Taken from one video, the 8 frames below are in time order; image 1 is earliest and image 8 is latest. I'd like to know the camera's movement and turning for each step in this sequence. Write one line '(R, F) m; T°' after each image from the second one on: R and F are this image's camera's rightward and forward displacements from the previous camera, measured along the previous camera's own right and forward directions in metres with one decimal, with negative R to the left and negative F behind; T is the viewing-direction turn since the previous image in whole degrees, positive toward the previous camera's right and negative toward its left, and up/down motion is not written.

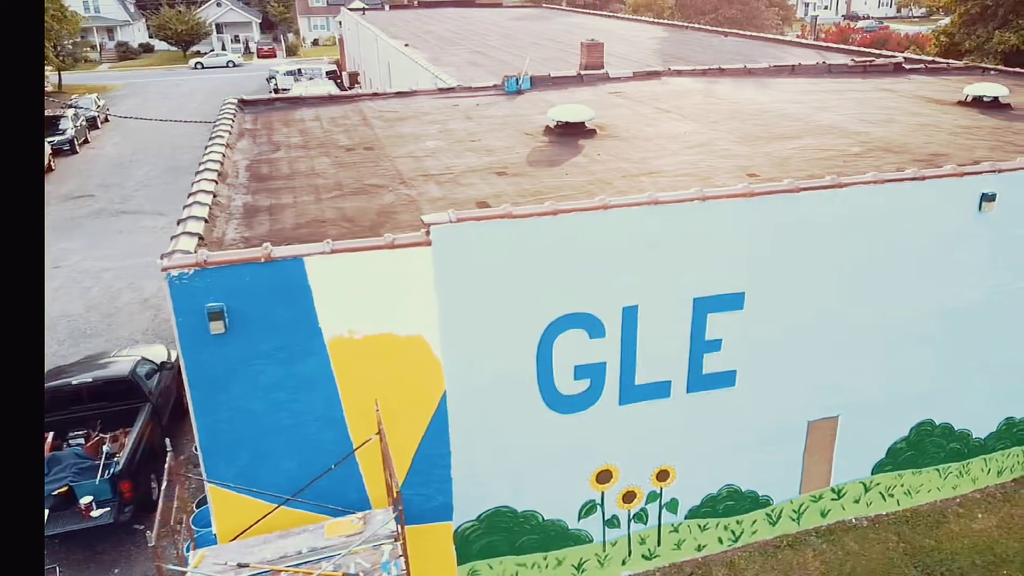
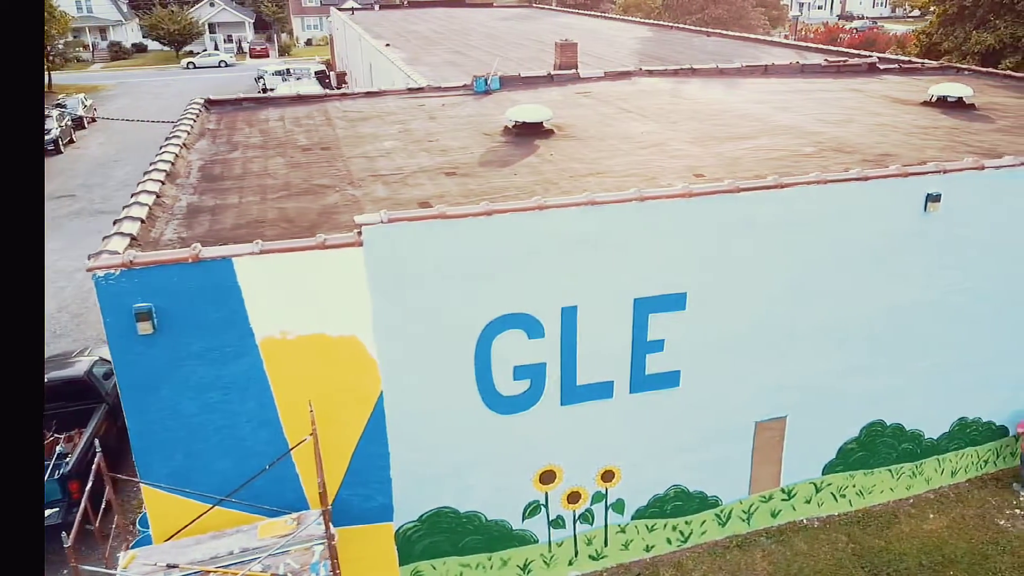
(+0.5, 0.0) m; 0°
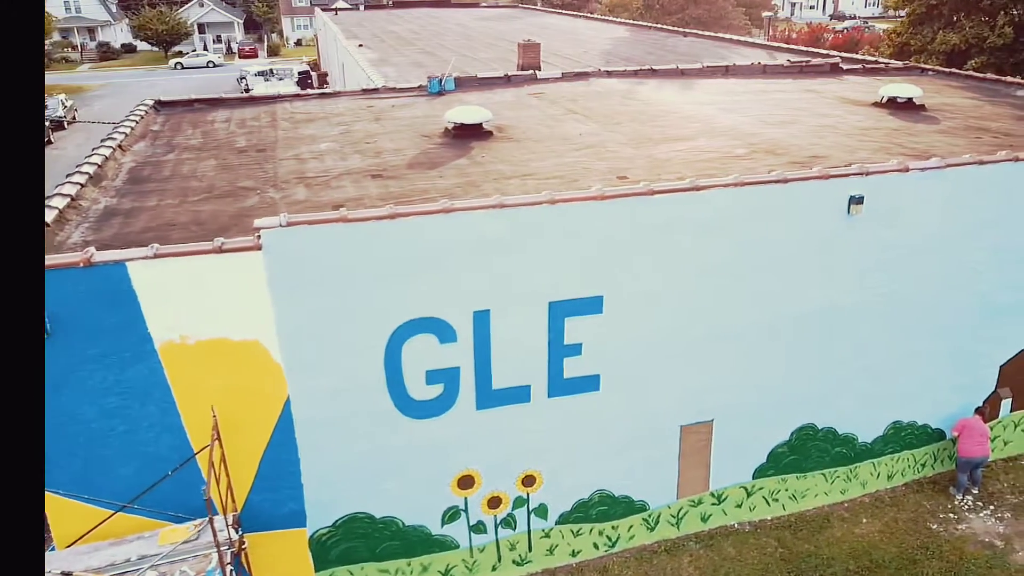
(+0.7, +0.1) m; 0°
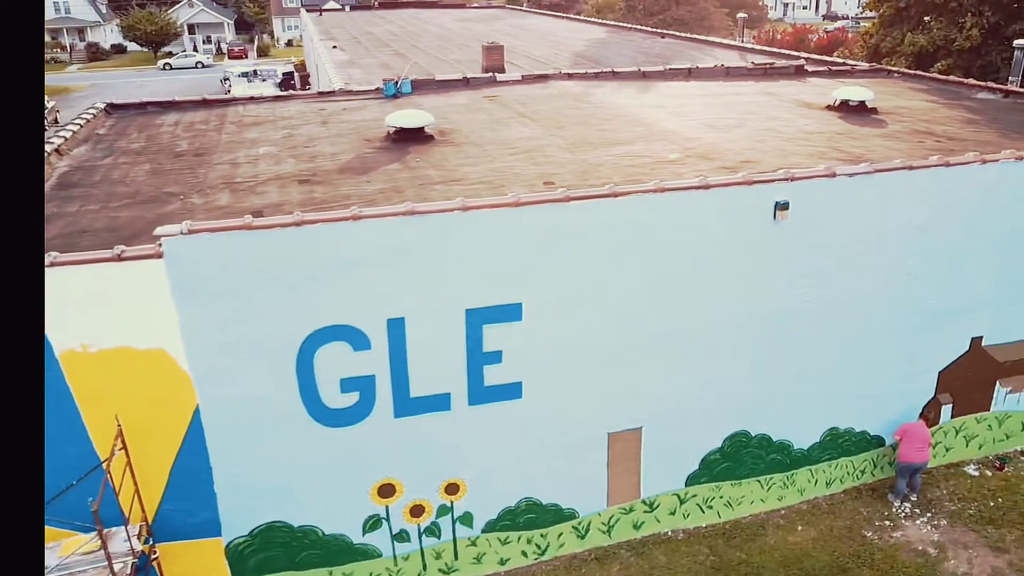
(+0.7, +0.1) m; 0°
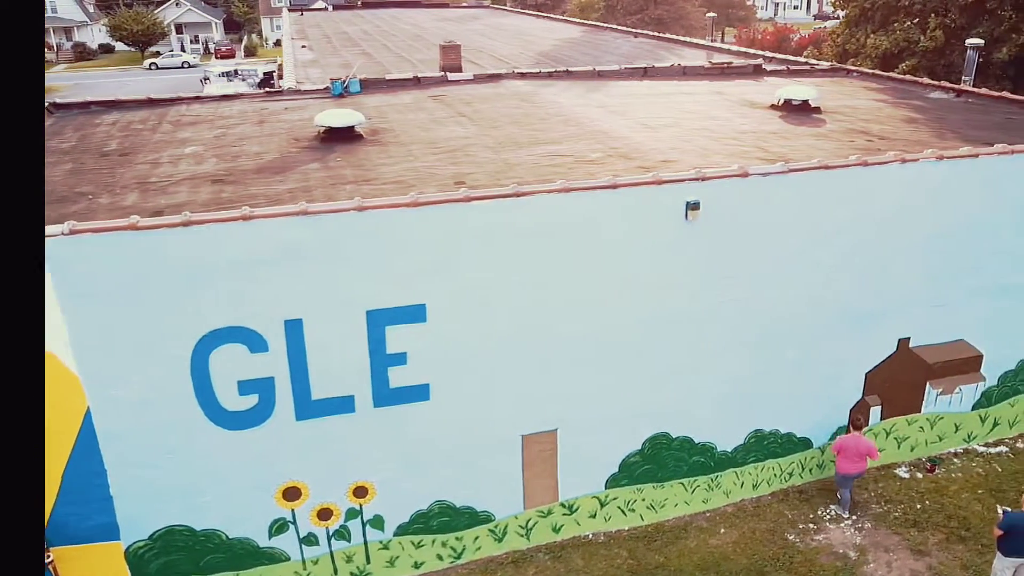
(+0.8, +0.1) m; 0°
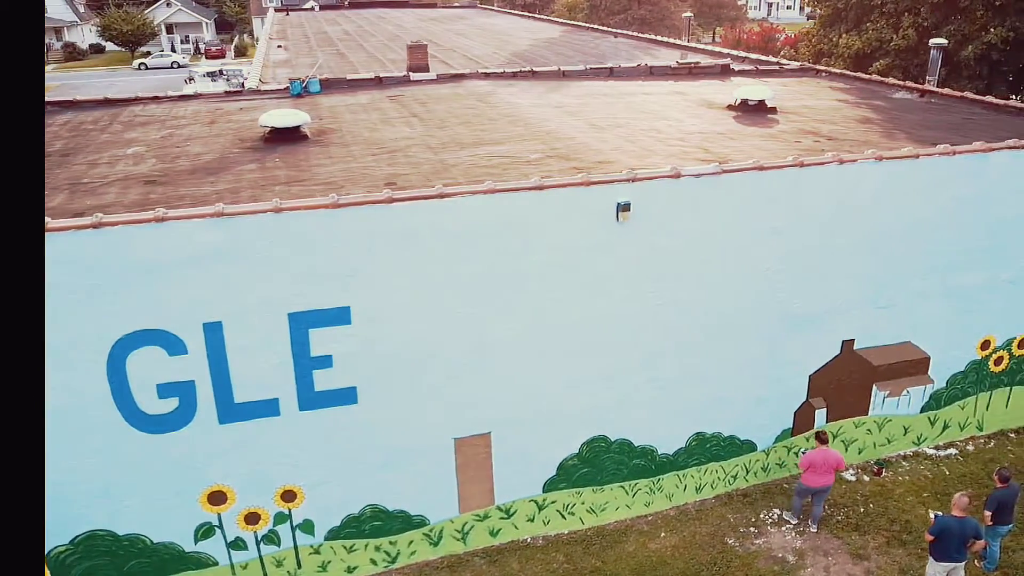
(+0.6, +0.1) m; 0°
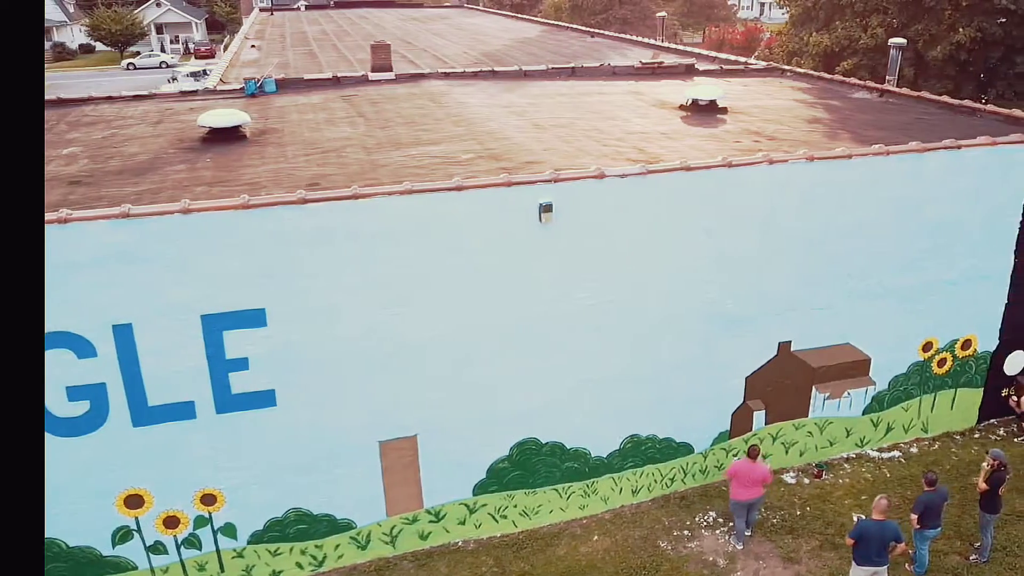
(+0.7, +0.1) m; 0°
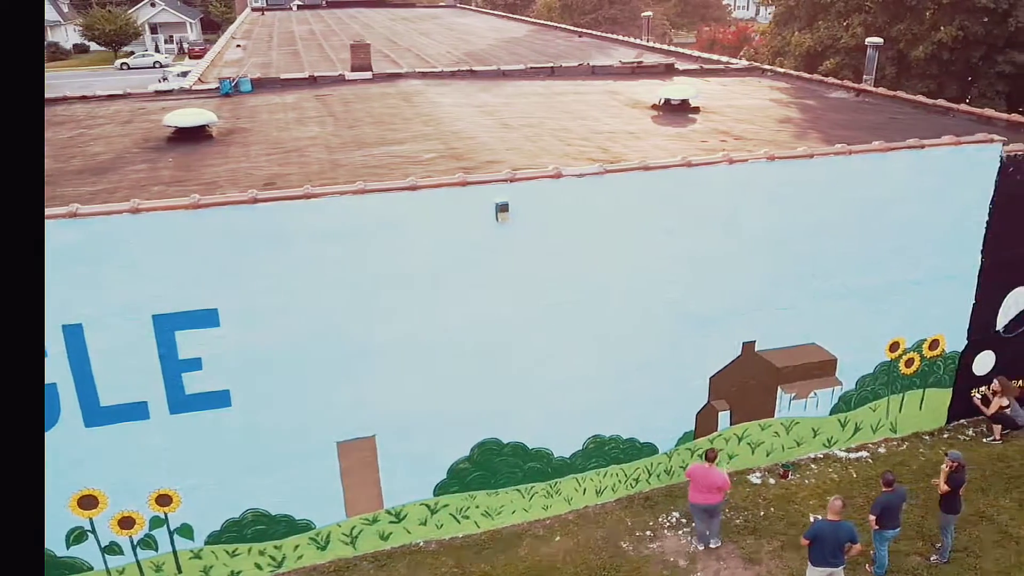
(+0.4, 0.0) m; 0°
